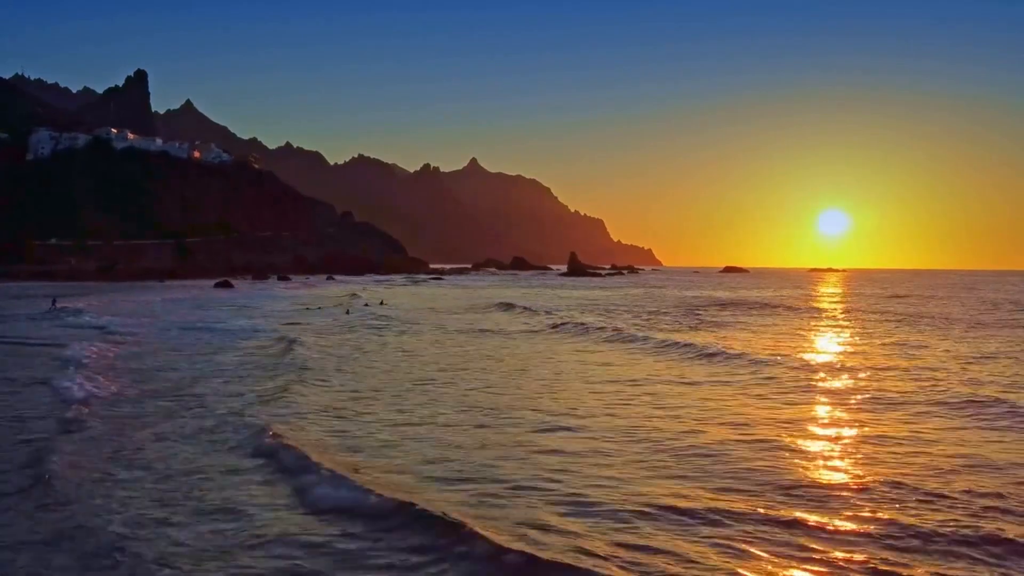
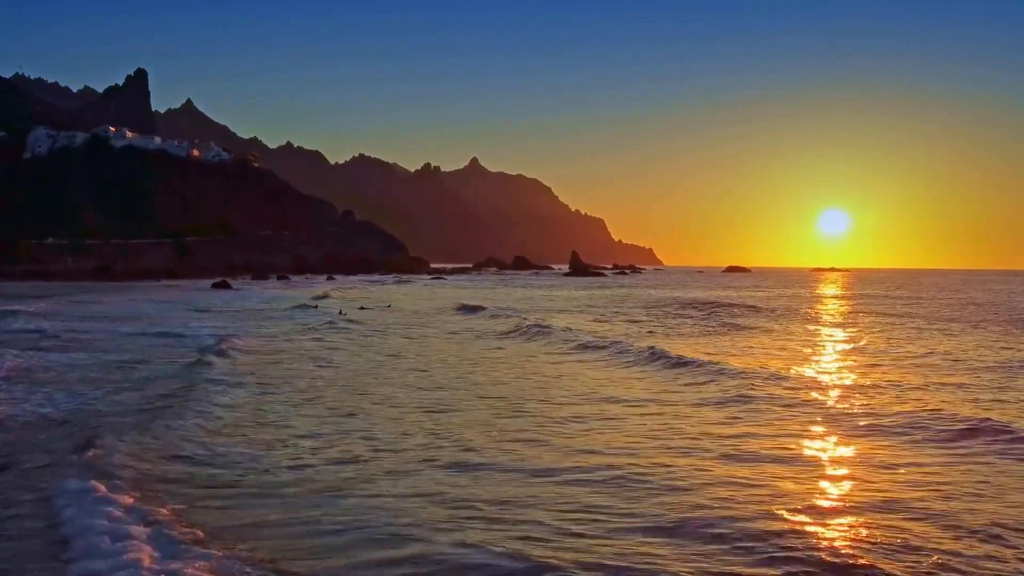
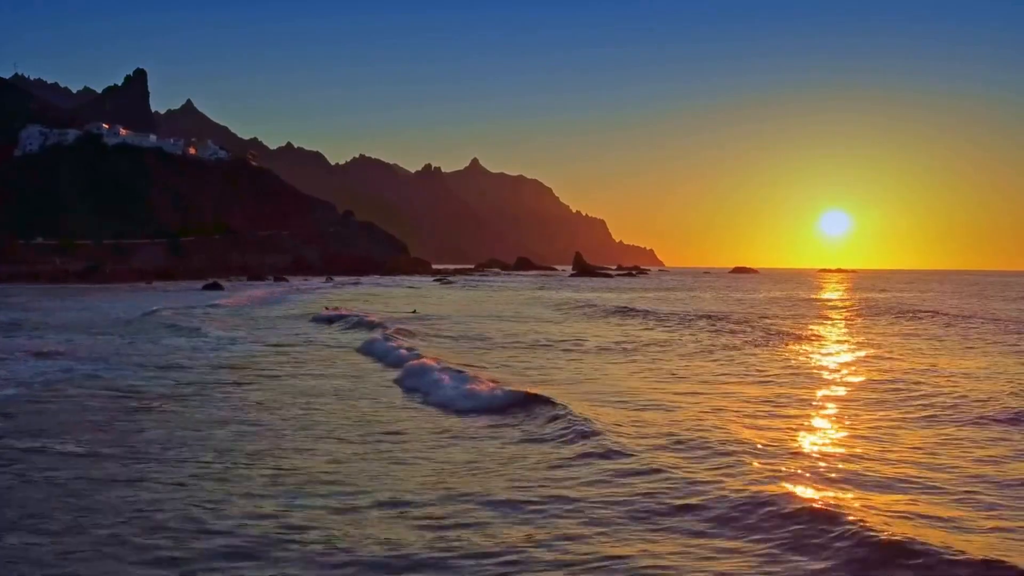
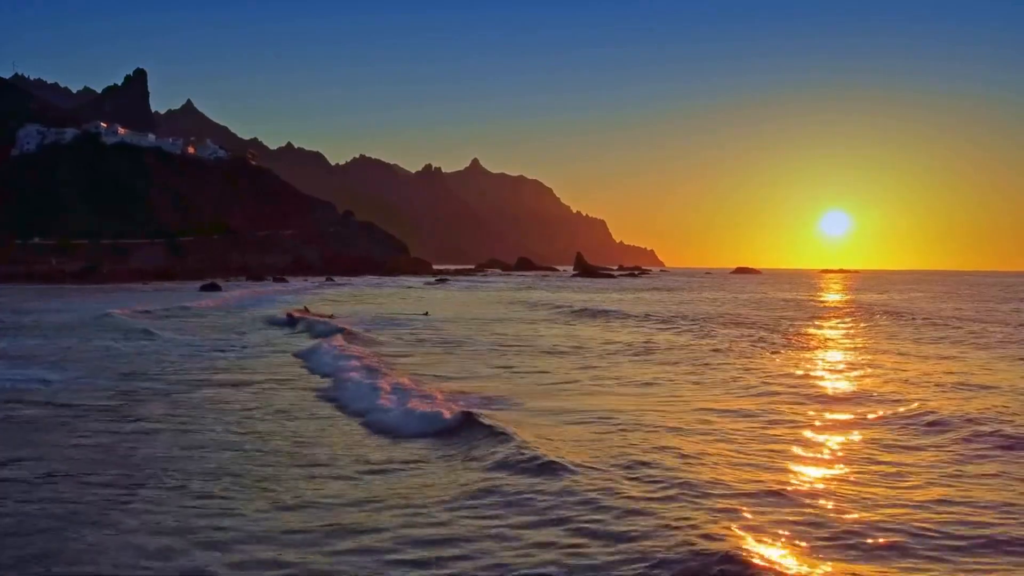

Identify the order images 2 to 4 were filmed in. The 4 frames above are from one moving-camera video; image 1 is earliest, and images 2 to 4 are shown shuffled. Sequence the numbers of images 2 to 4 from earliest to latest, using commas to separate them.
2, 3, 4
